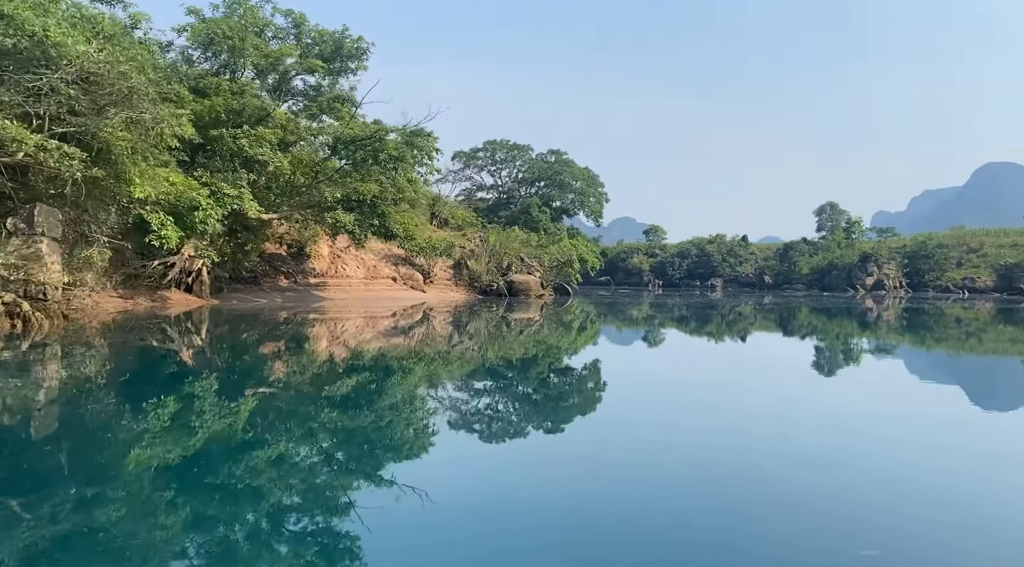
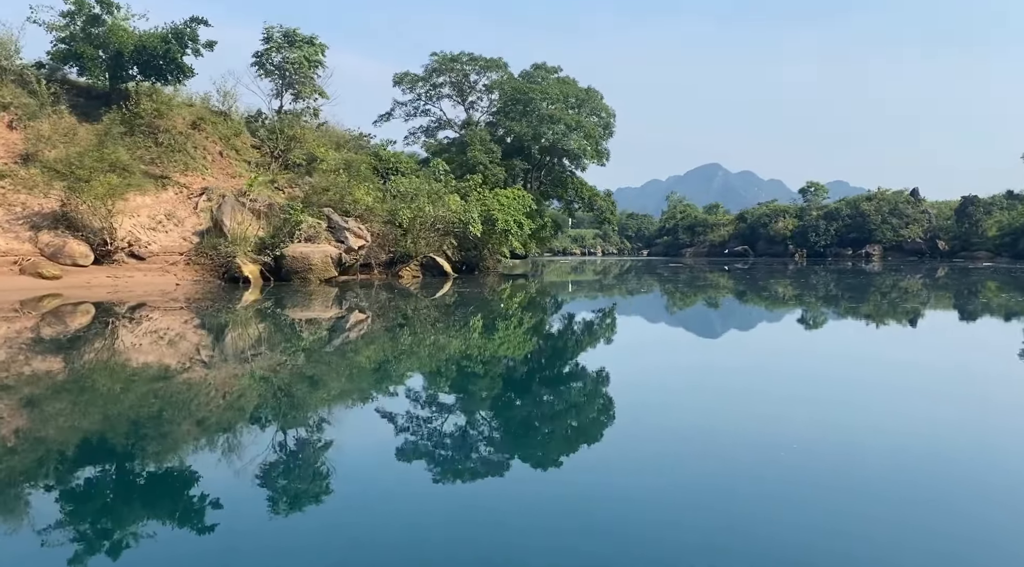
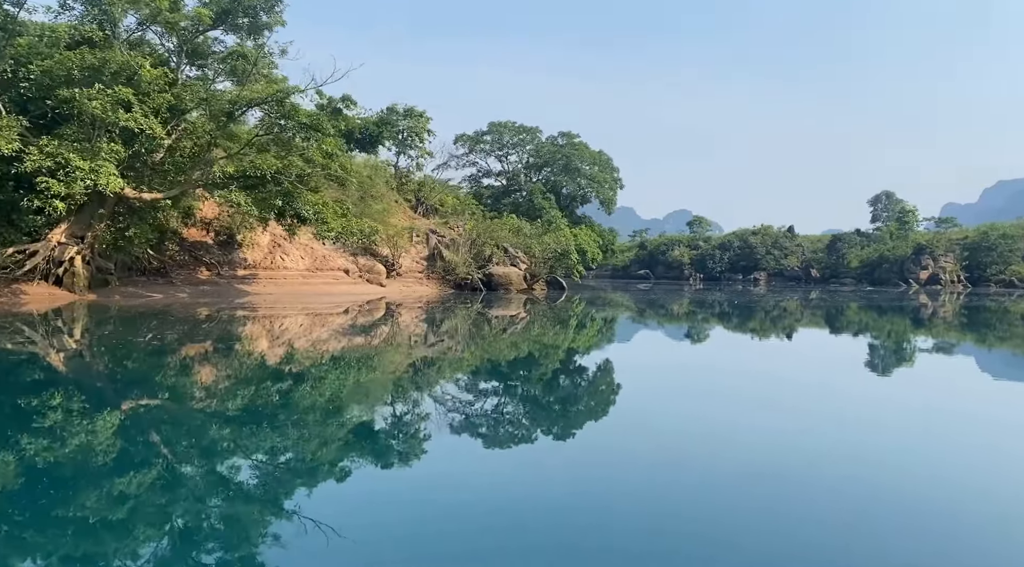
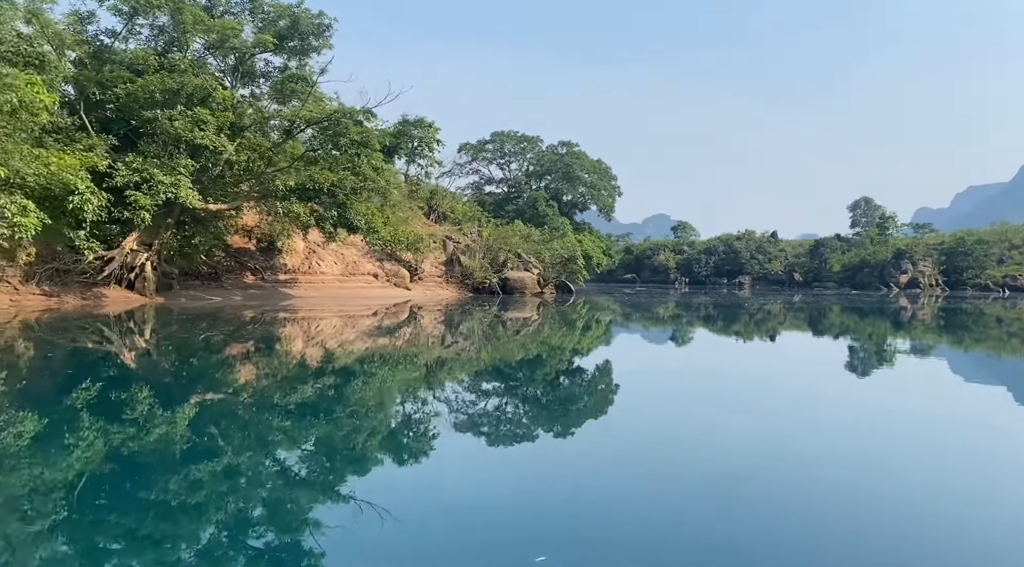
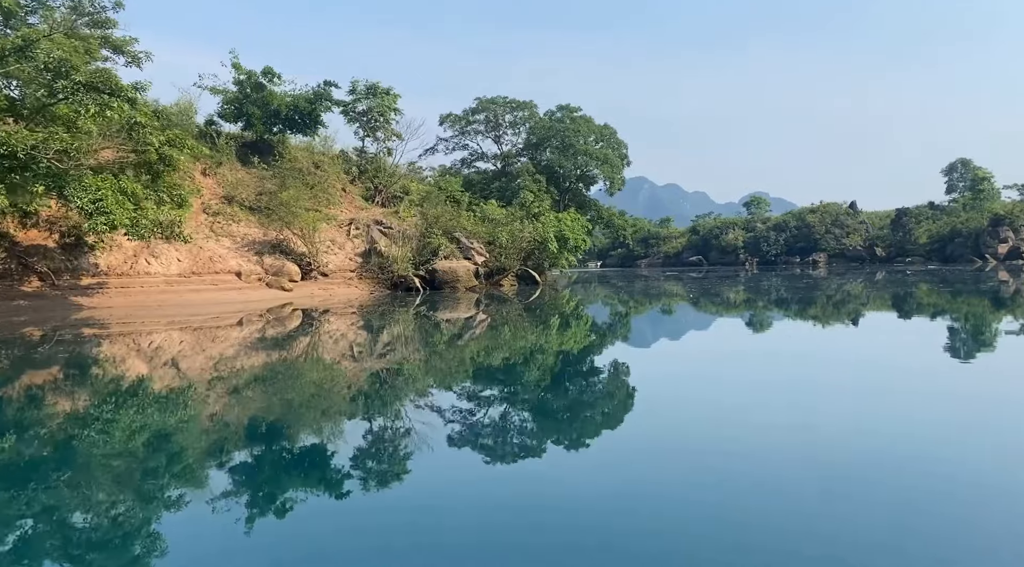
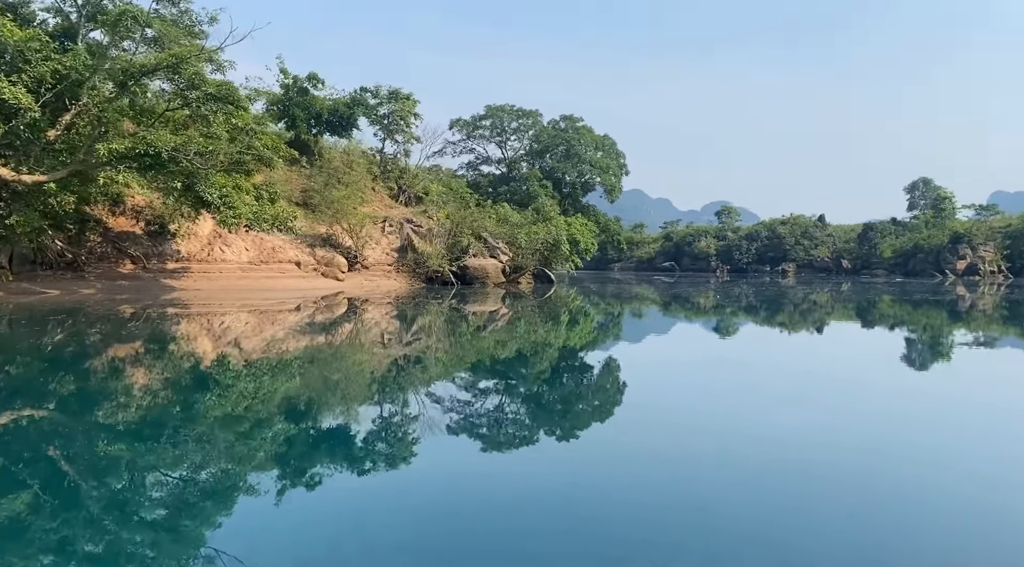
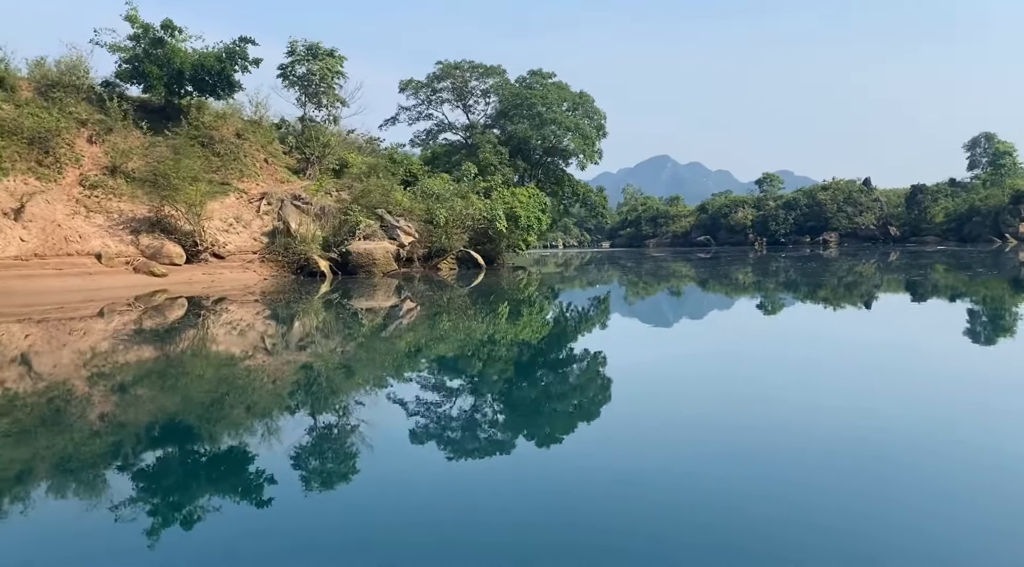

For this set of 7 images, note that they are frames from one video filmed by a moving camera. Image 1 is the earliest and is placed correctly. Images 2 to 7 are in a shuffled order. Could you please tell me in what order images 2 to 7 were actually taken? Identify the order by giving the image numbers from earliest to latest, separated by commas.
4, 3, 6, 5, 7, 2
